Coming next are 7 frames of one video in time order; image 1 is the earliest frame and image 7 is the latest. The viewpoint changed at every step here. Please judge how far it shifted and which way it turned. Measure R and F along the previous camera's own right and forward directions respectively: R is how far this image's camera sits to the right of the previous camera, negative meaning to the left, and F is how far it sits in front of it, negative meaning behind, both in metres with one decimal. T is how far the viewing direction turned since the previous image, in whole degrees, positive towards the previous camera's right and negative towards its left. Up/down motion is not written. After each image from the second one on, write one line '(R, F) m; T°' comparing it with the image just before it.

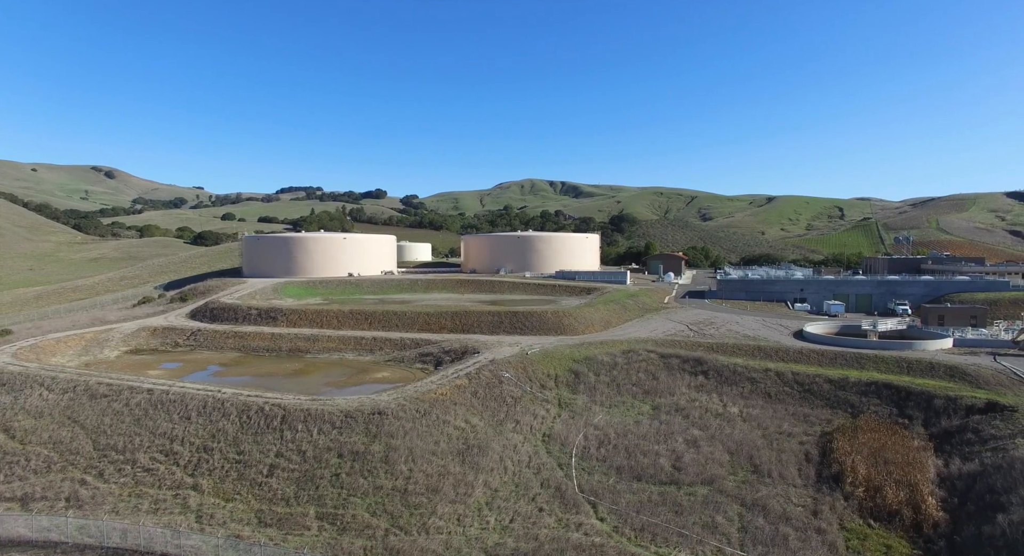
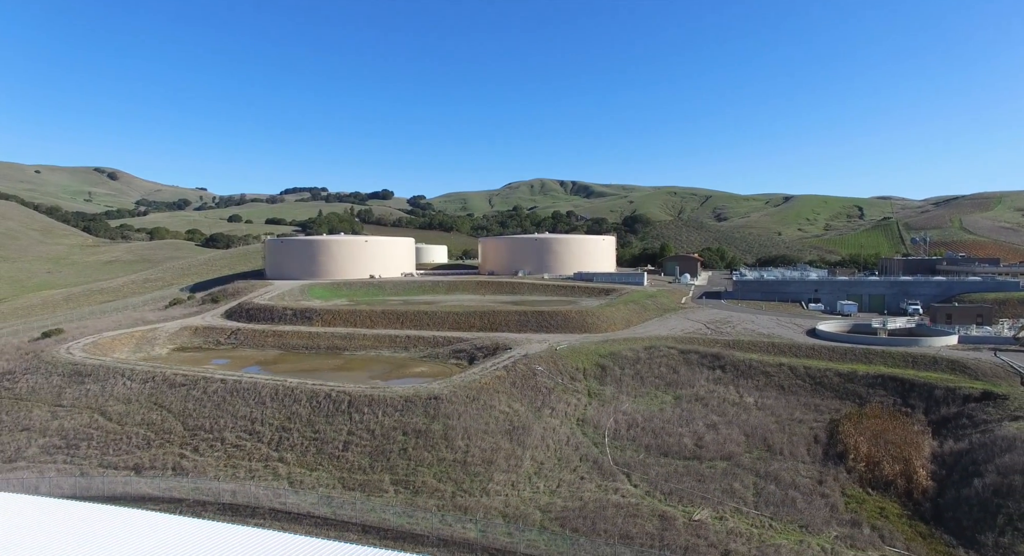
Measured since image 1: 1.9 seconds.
(-0.9, -2.6) m; -1°
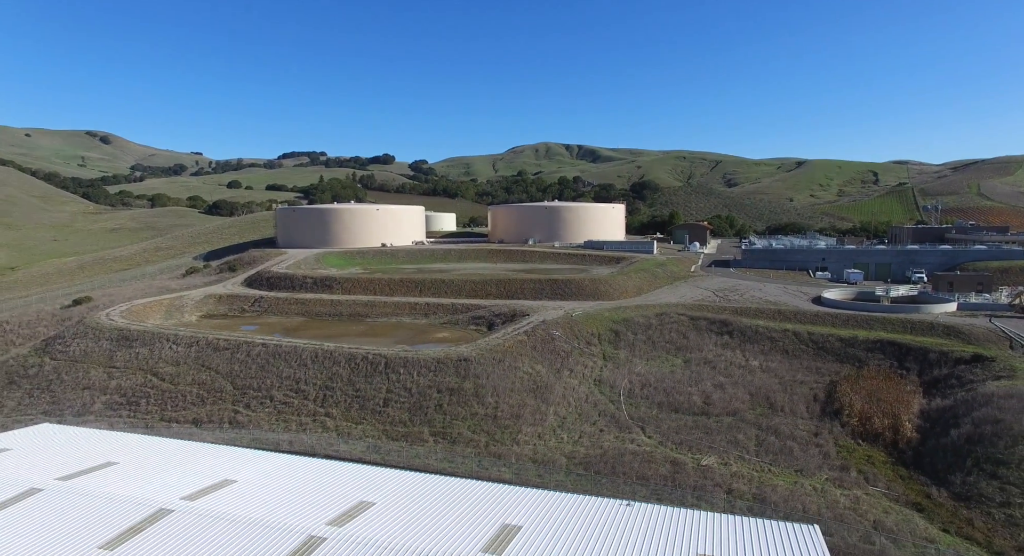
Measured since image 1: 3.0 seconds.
(-0.6, -1.7) m; -1°
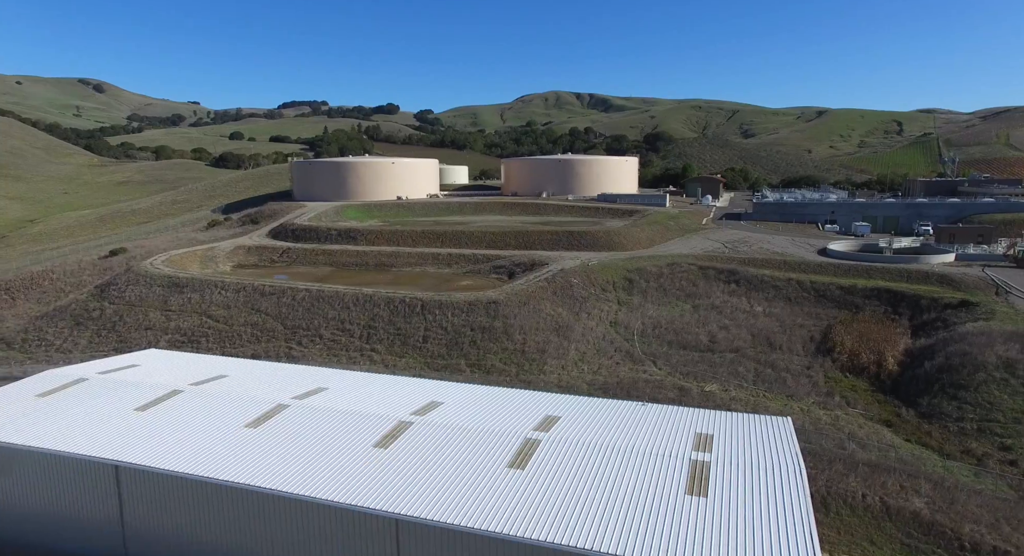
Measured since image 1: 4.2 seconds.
(-0.6, -2.4) m; -1°
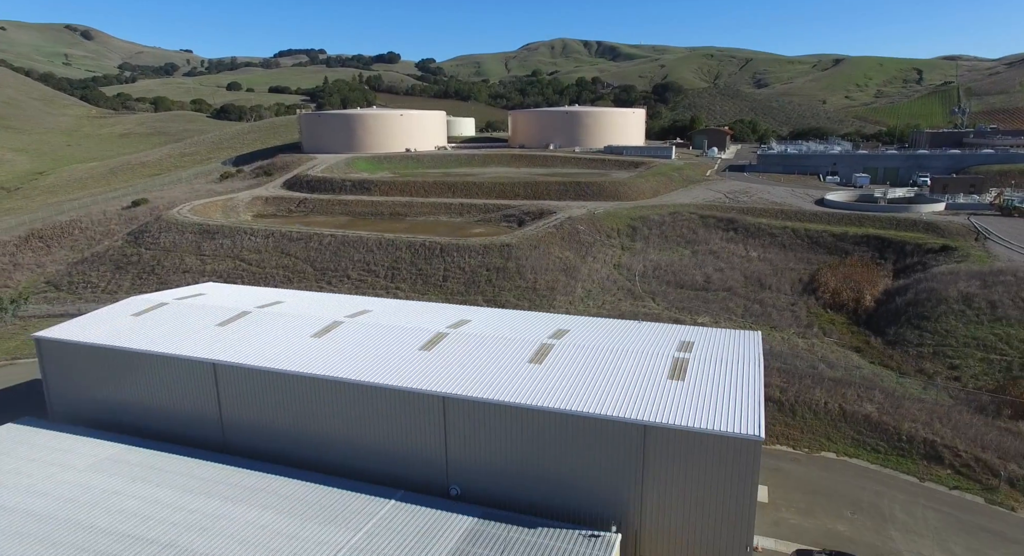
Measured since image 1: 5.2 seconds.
(-0.3, -2.3) m; -1°
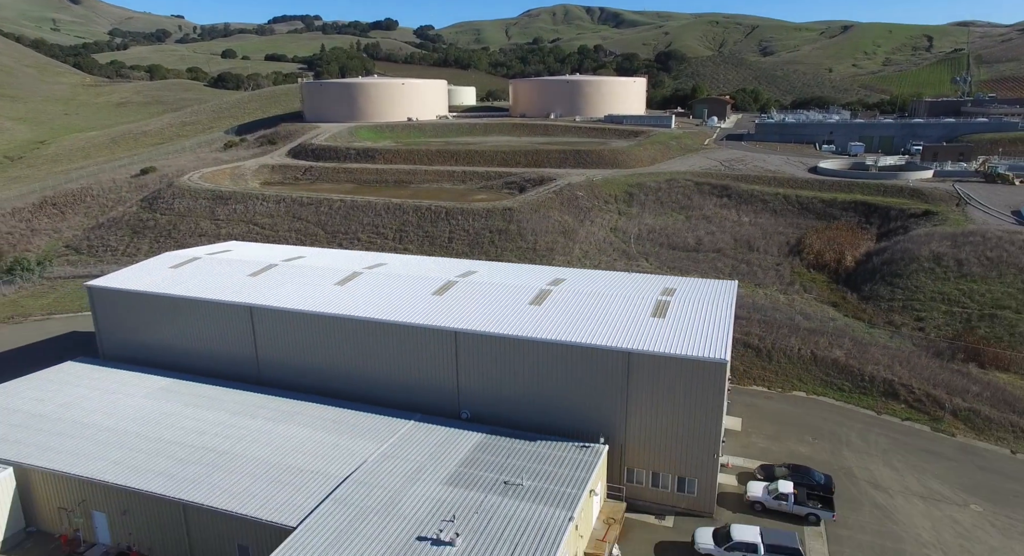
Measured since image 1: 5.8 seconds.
(0.0, -1.6) m; 0°
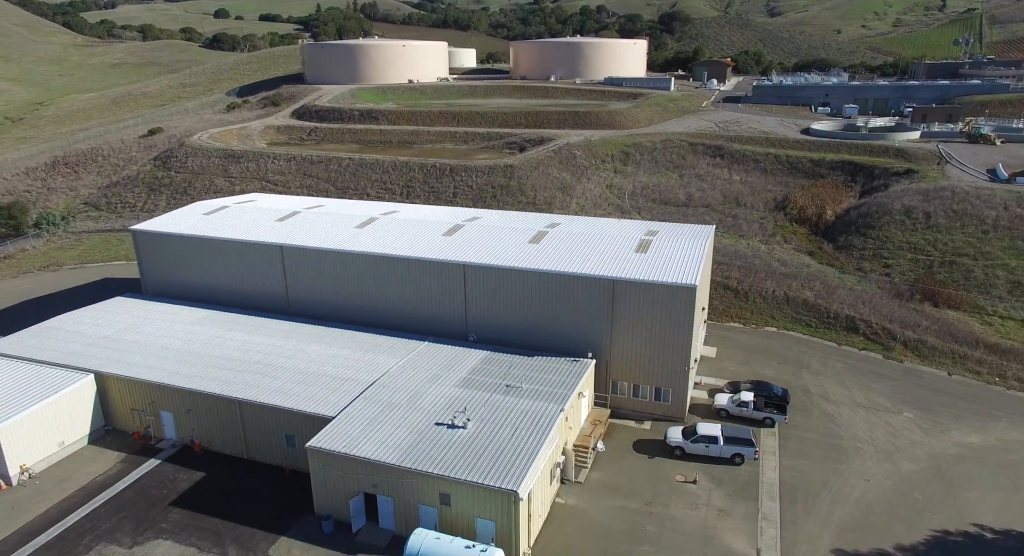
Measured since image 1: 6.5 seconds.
(0.0, -1.8) m; 0°
